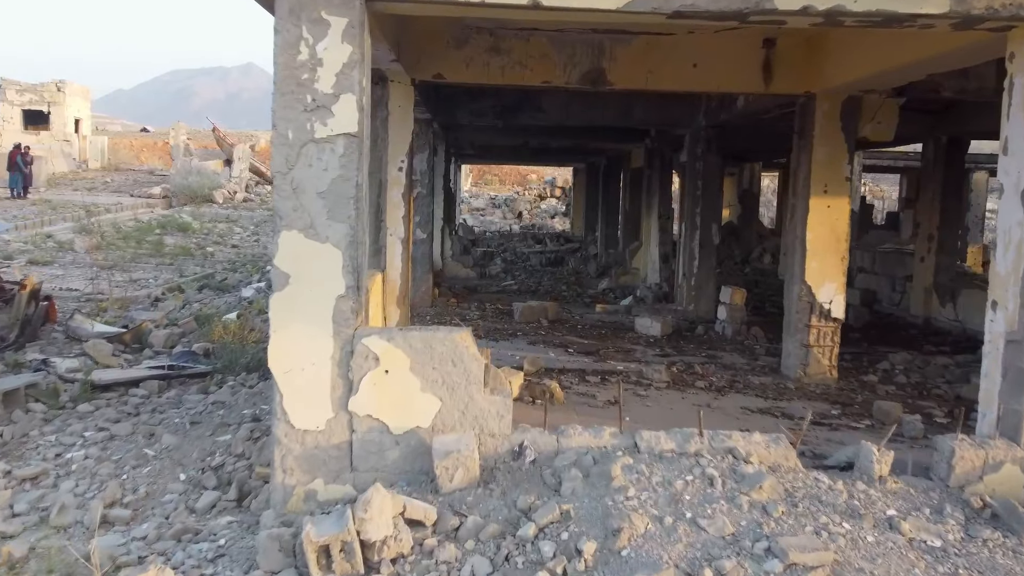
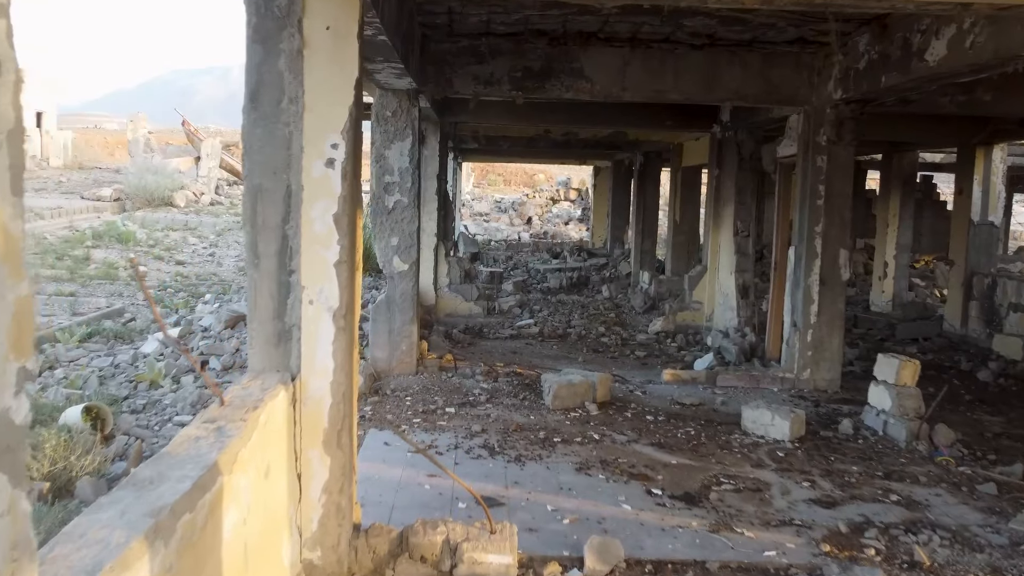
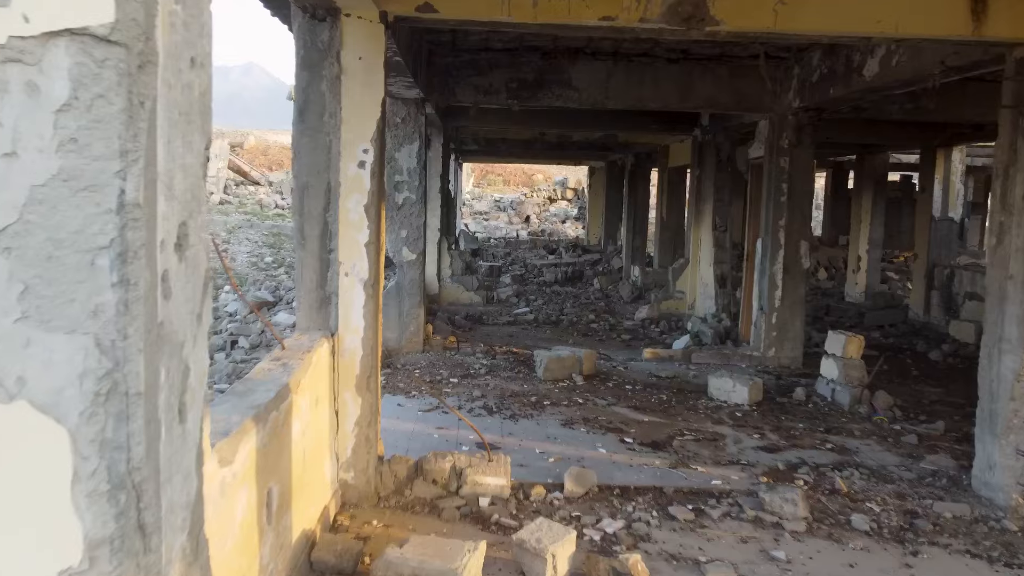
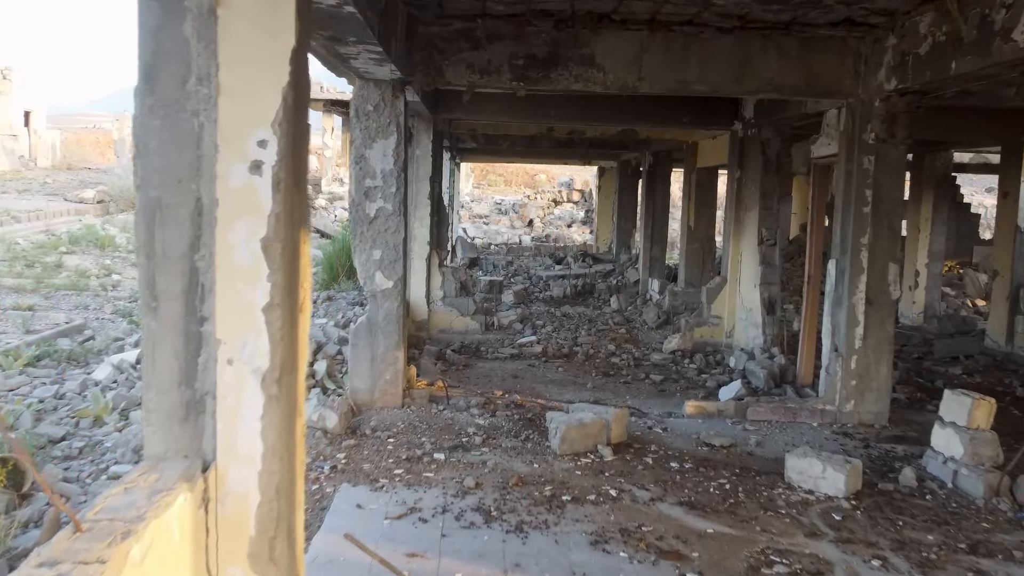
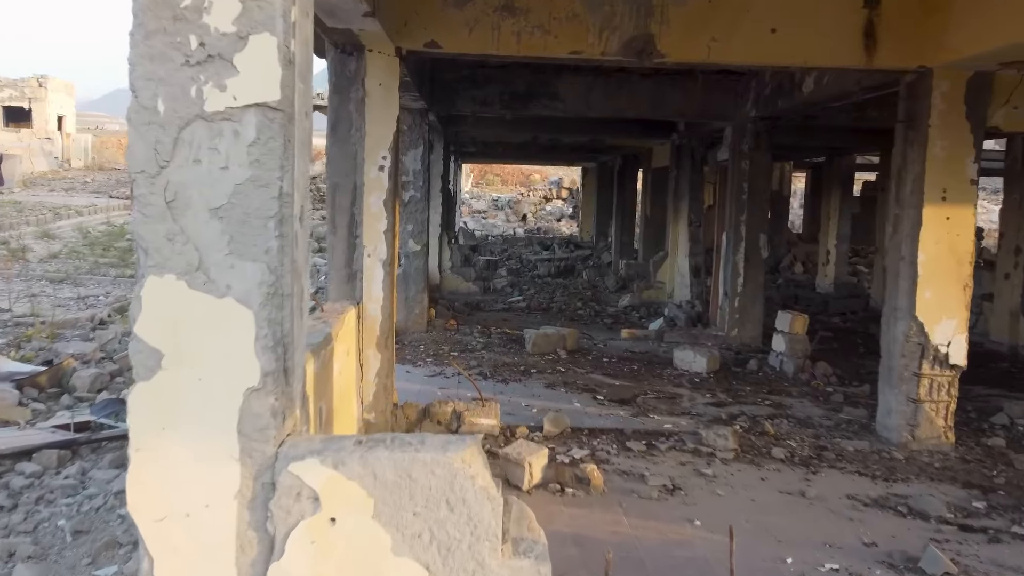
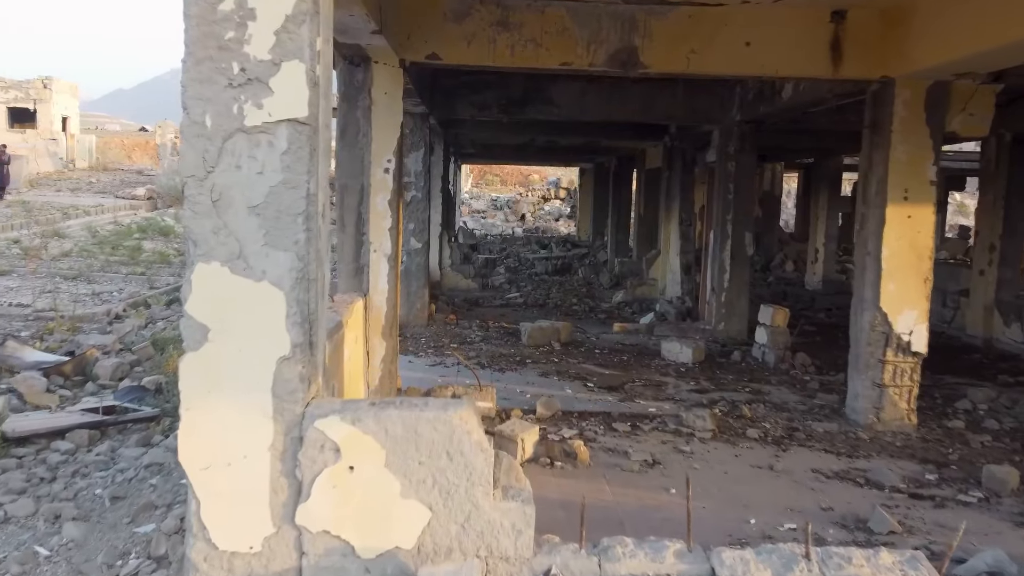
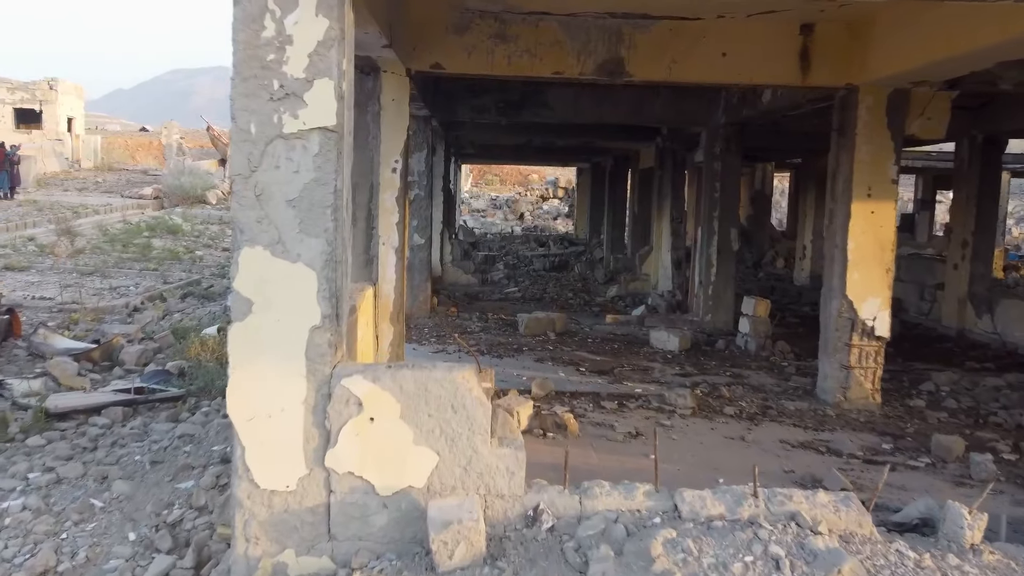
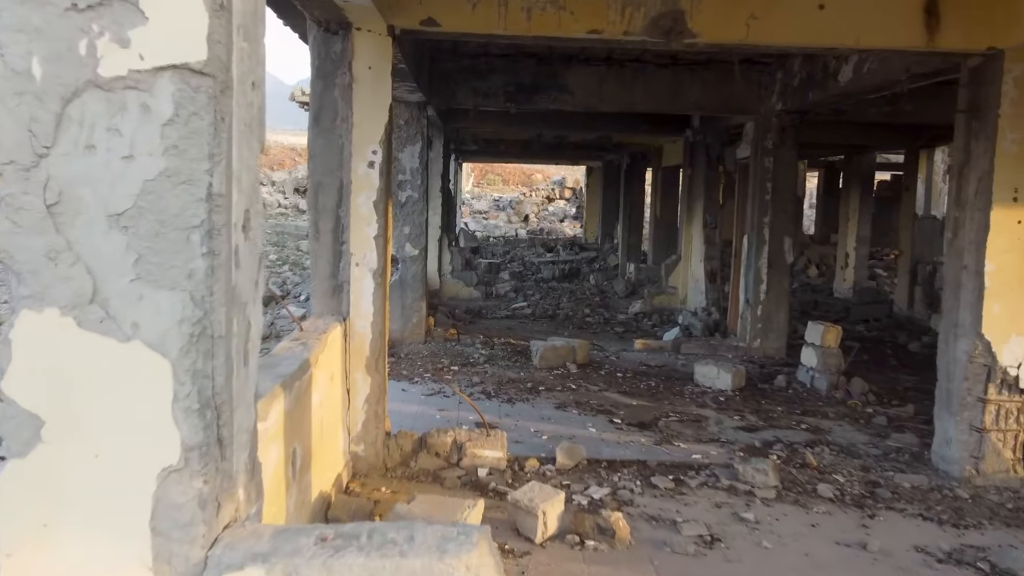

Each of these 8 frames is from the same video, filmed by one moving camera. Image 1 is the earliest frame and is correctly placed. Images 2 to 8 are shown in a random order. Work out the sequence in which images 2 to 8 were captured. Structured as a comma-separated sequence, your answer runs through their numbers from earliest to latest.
7, 6, 5, 8, 3, 2, 4
